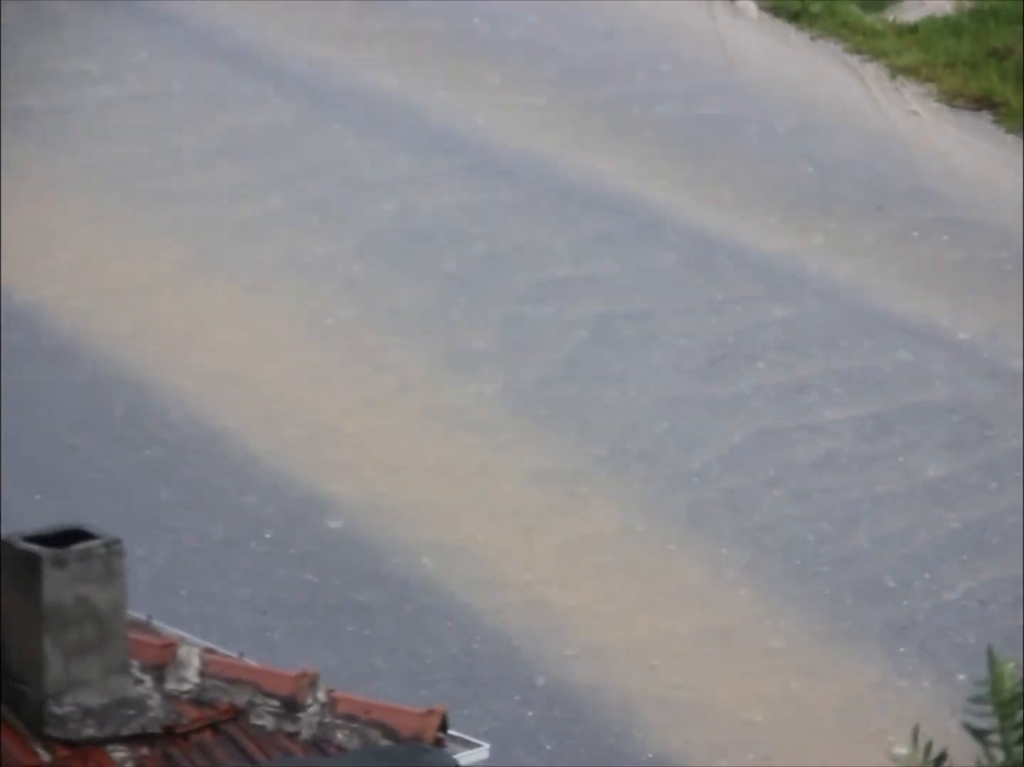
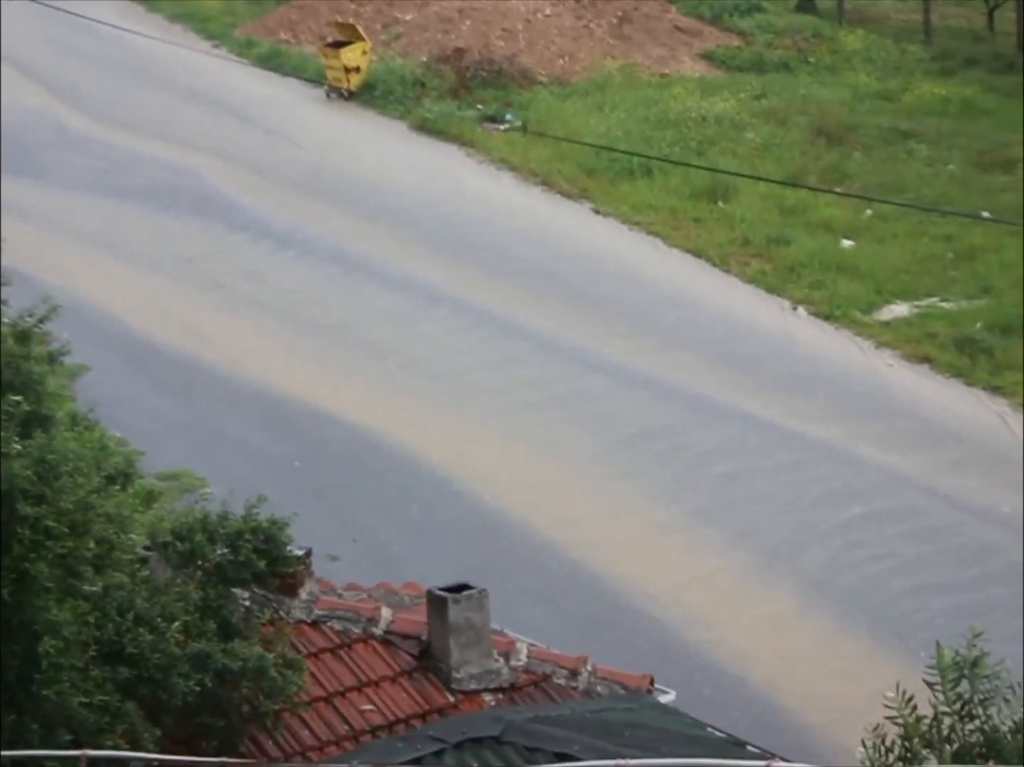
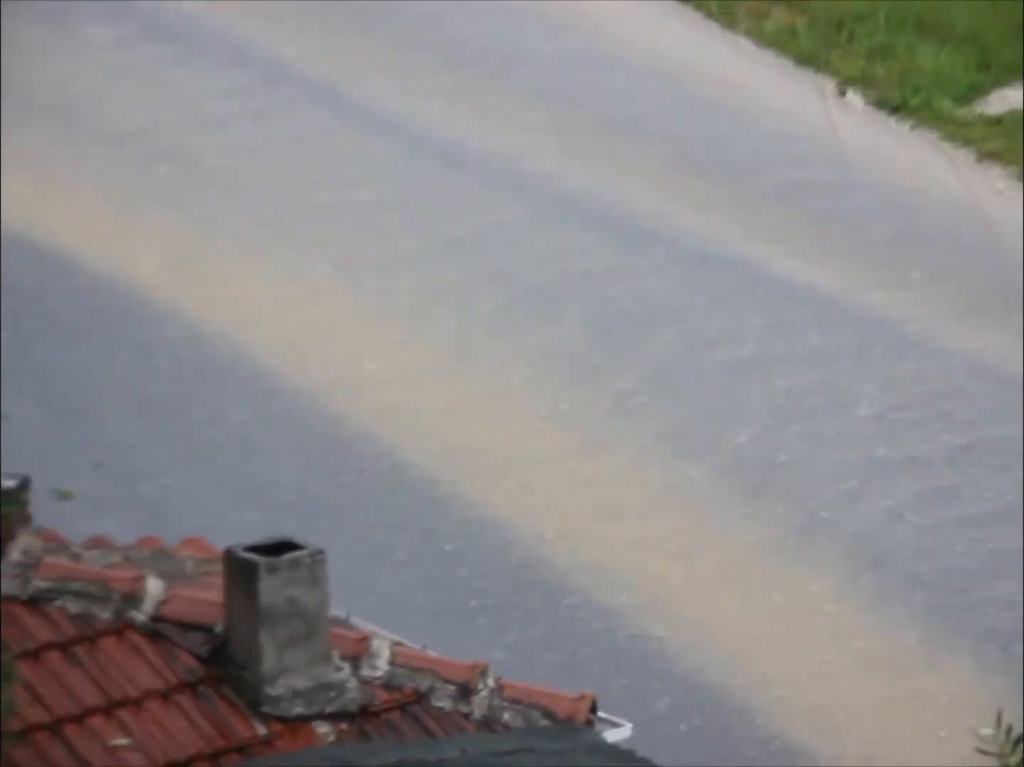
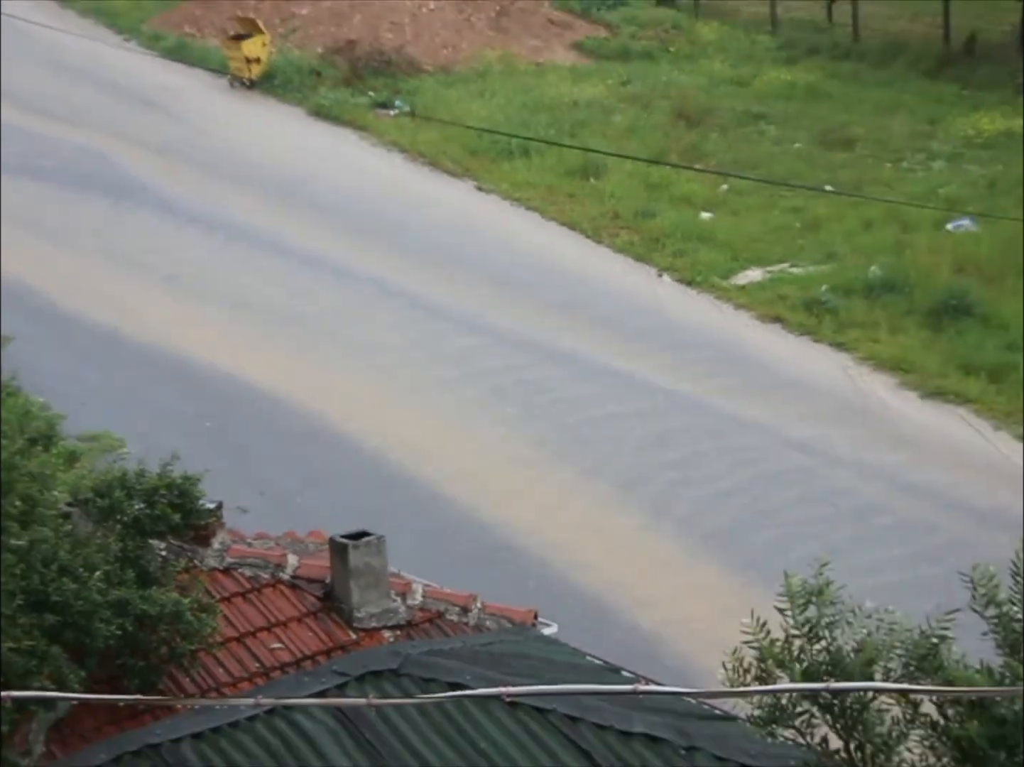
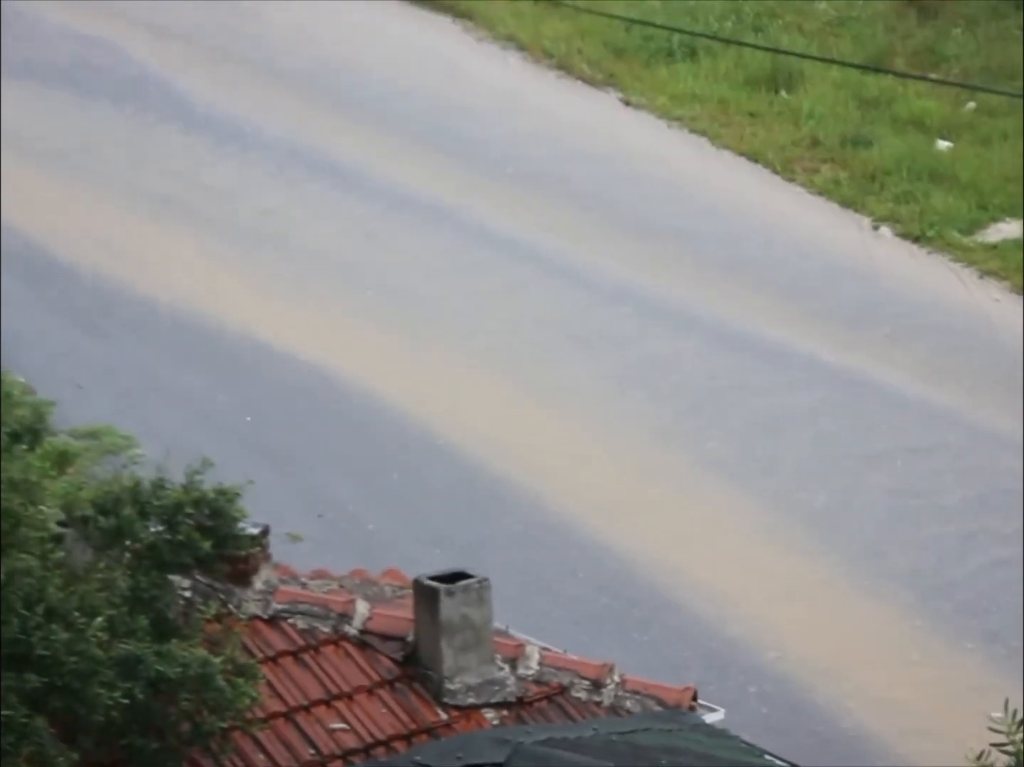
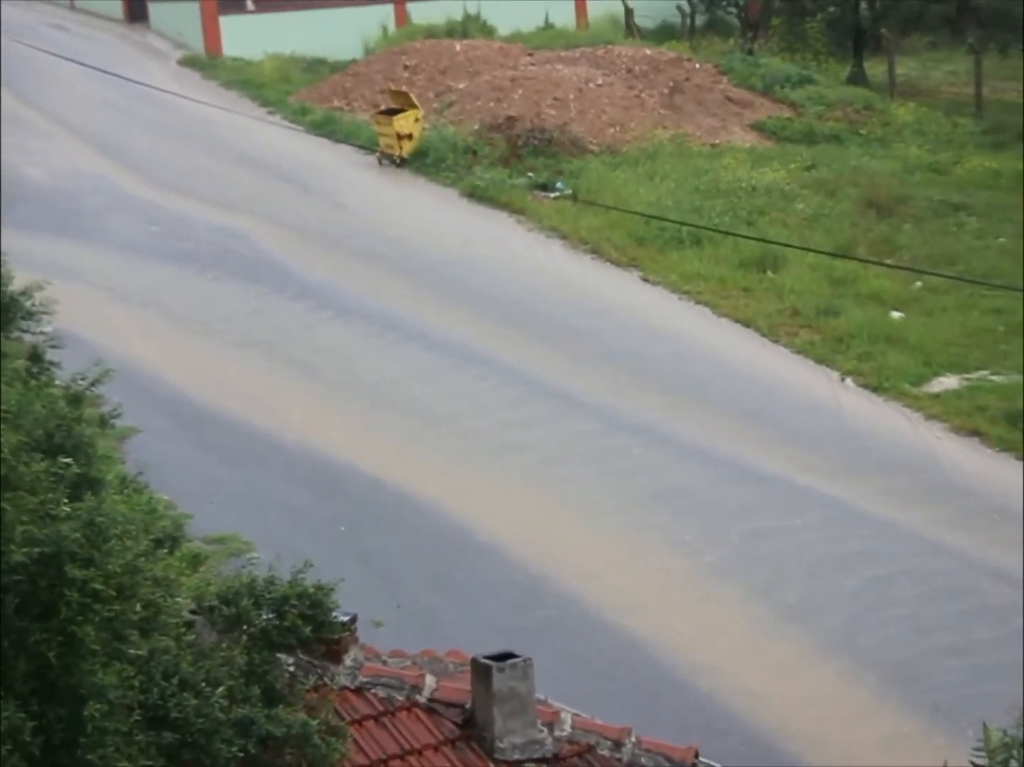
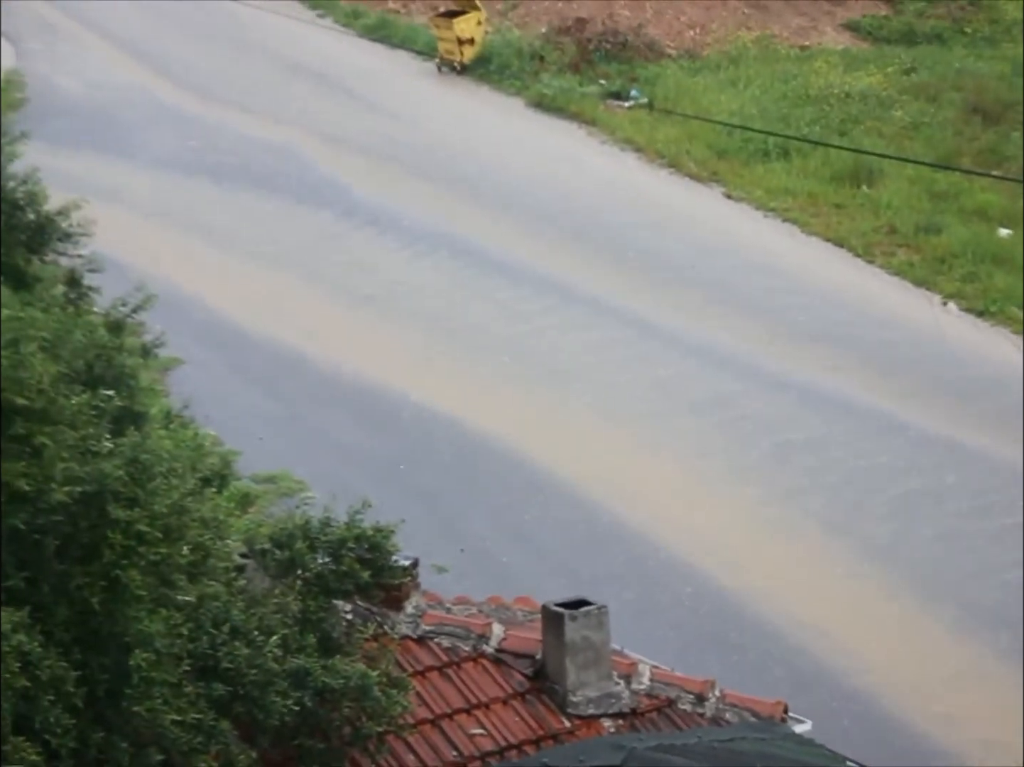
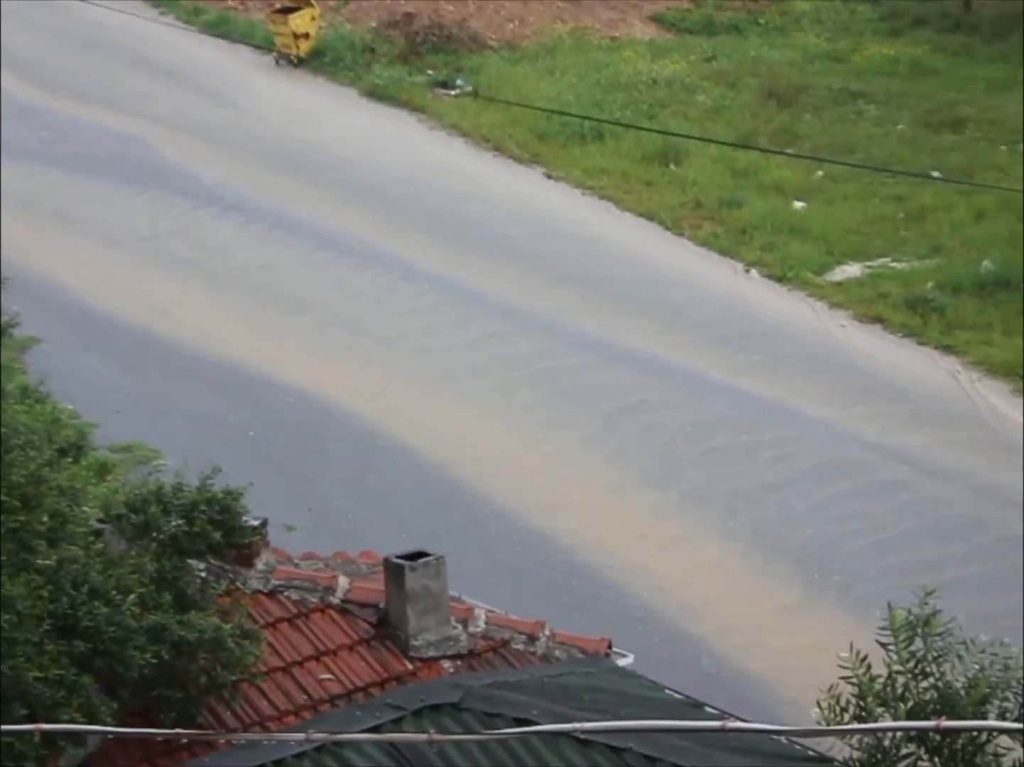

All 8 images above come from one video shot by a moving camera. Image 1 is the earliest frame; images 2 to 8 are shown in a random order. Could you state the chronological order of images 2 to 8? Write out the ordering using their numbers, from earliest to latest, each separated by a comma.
3, 5, 7, 6, 2, 8, 4
